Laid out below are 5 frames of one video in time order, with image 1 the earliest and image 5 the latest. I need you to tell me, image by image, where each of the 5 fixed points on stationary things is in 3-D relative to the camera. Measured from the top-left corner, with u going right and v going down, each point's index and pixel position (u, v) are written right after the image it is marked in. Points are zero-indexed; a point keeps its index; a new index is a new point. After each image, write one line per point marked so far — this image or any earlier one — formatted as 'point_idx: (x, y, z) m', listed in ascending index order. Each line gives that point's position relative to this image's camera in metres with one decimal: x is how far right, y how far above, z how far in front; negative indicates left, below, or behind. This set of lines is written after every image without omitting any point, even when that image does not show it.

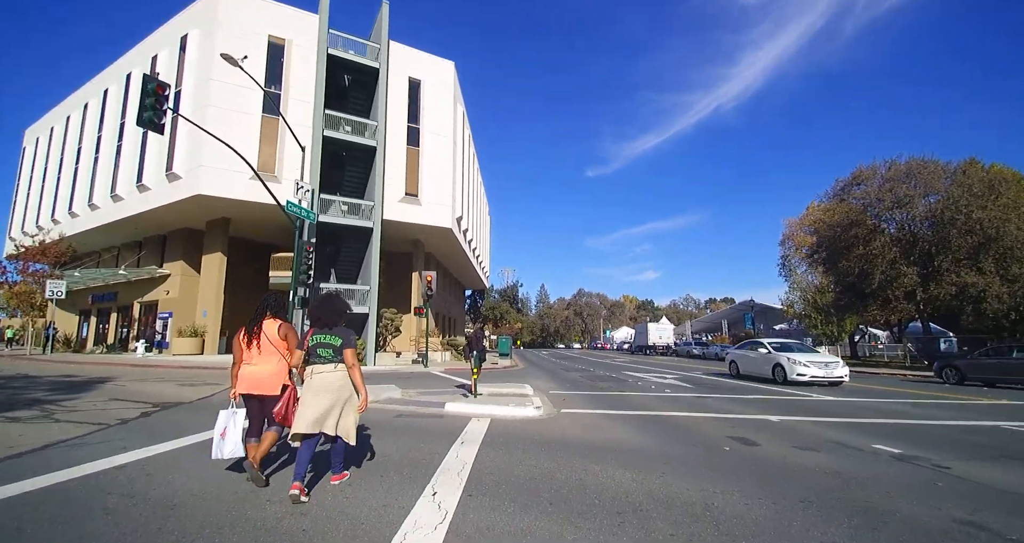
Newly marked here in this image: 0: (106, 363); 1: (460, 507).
0: (-16.0, -3.6, +18.4) m
1: (-0.4, -1.9, +3.7) m
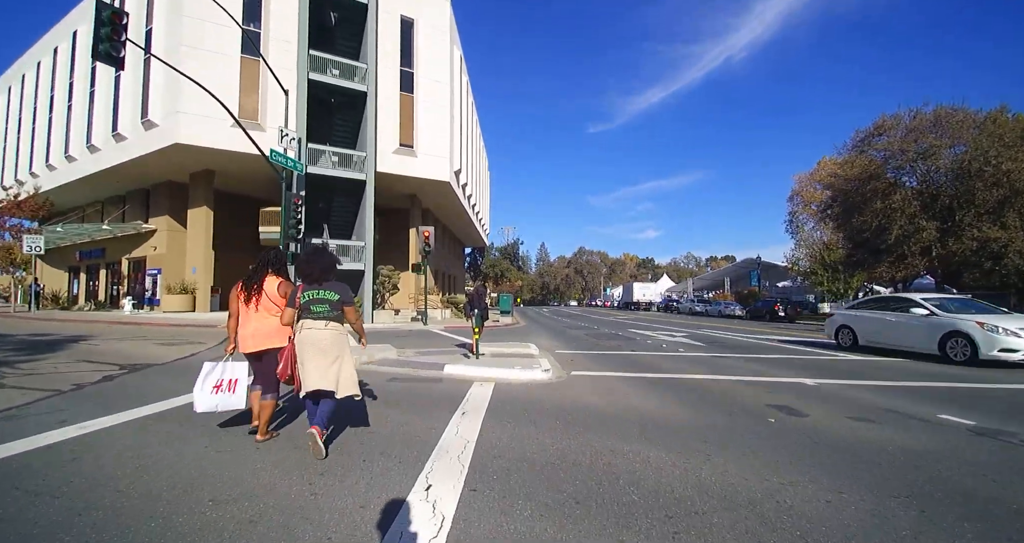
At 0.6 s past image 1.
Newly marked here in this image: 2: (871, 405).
0: (-15.9, -1.9, +17.7) m
1: (-0.3, -1.4, +2.9) m
2: (+4.5, -1.7, +5.8) m
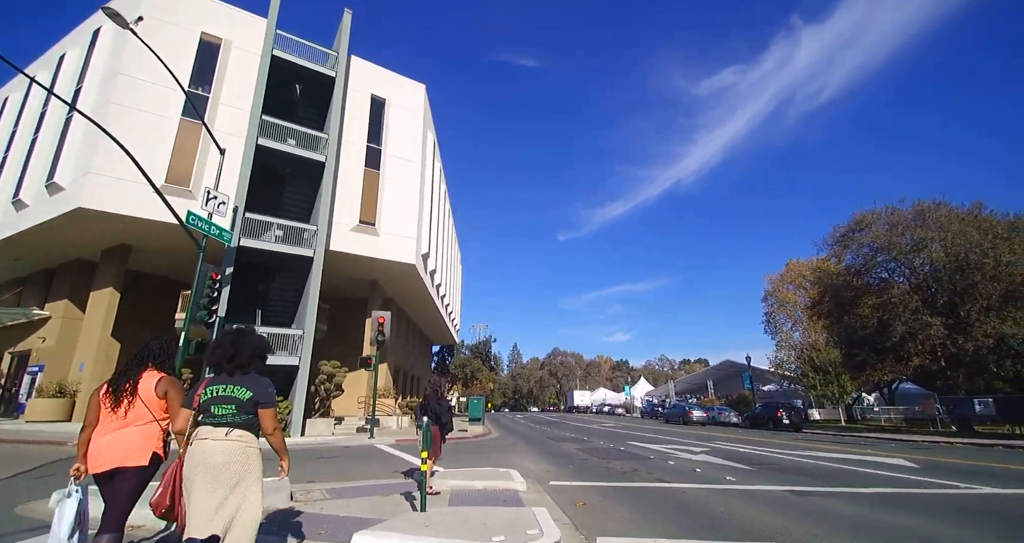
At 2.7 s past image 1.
0: (-16.7, -4.4, +12.6) m
1: (-0.2, -1.1, -0.8) m
2: (+4.4, -2.0, +2.3) m
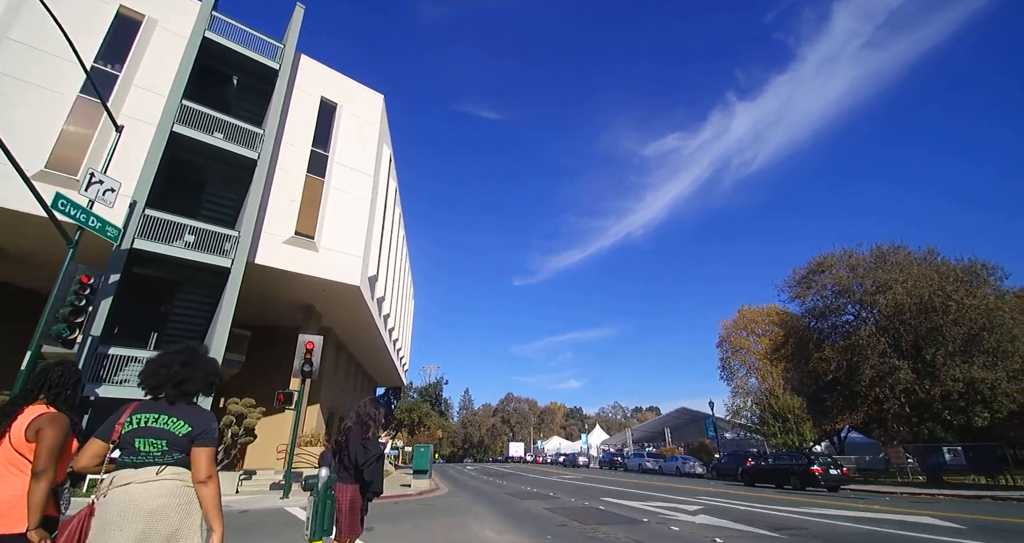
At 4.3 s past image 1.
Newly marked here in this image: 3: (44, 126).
0: (-17.5, -4.0, +8.2) m
1: (+0.3, 0.0, -3.2) m
2: (+4.5, -1.4, +0.2) m
3: (-14.5, +4.6, +14.5) m
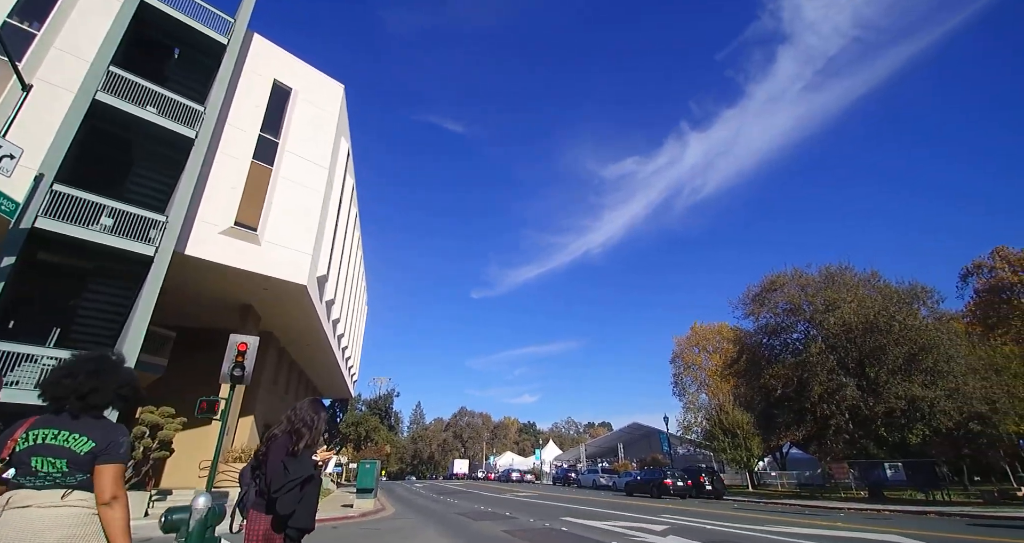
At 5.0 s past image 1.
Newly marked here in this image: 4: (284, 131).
0: (-18.0, -3.3, +5.6) m
1: (+0.8, +0.4, -4.0) m
2: (+4.6, -1.2, -0.3) m
3: (-15.3, +5.1, +12.4) m
4: (-9.2, +5.7, +19.1) m
